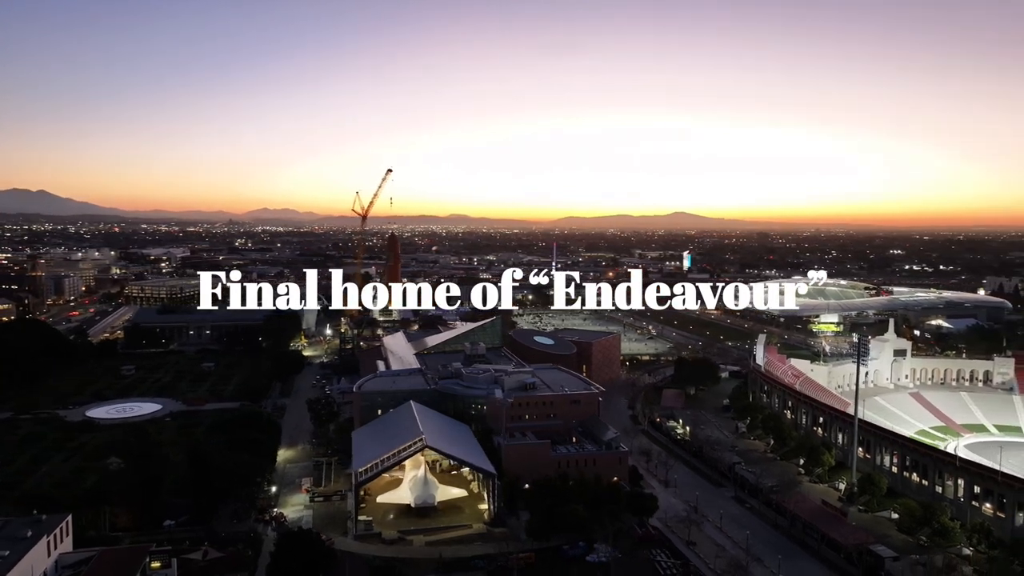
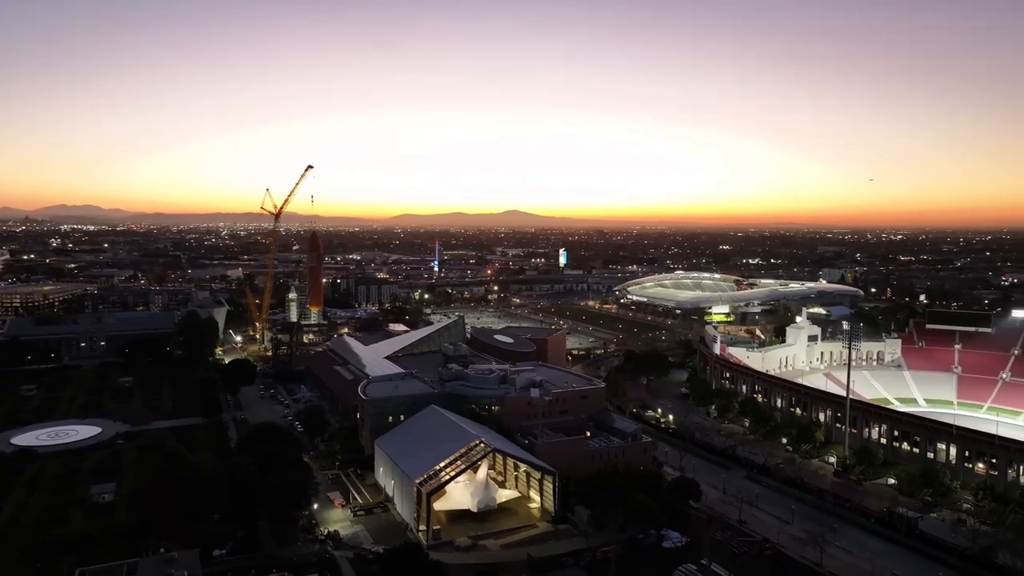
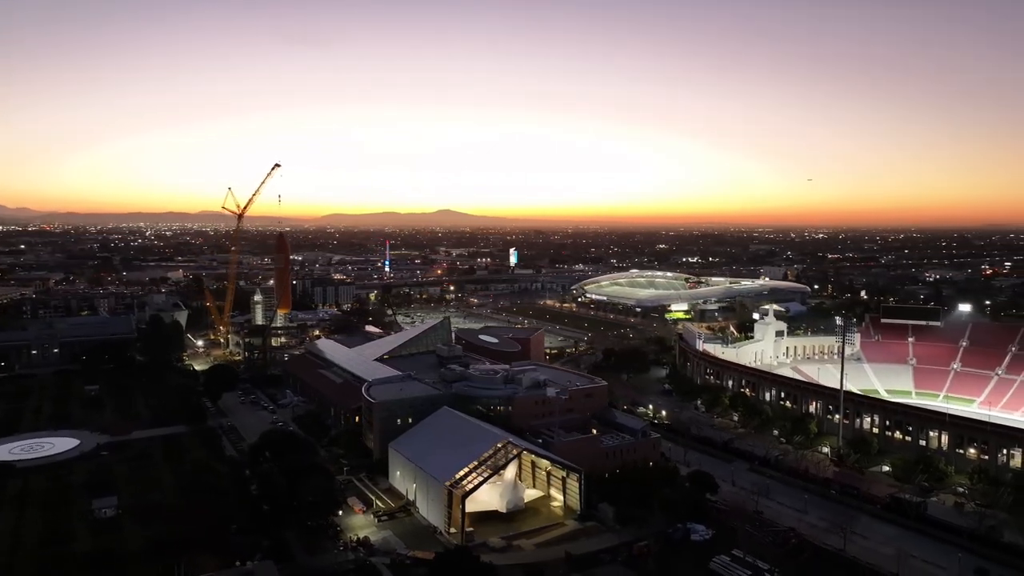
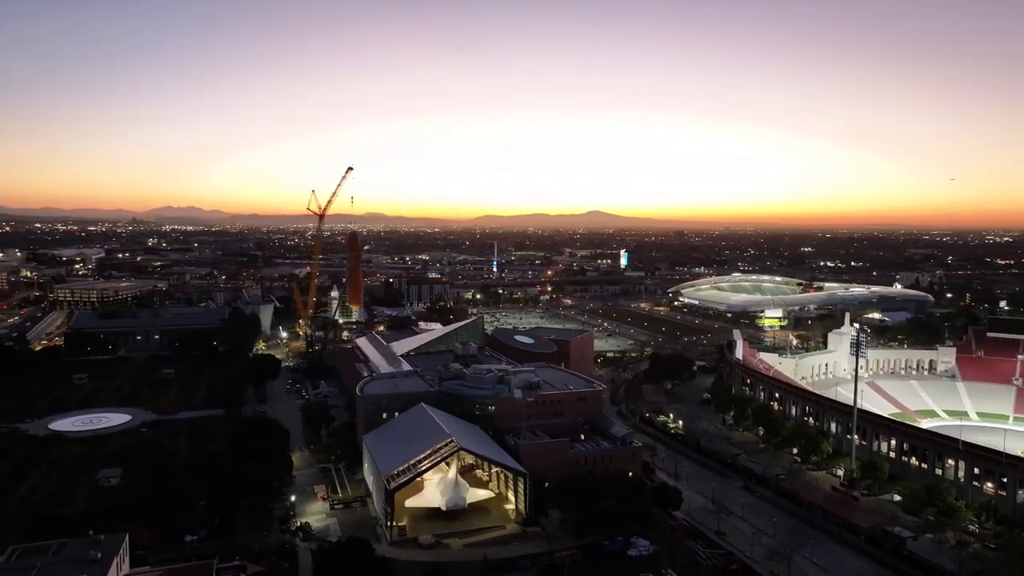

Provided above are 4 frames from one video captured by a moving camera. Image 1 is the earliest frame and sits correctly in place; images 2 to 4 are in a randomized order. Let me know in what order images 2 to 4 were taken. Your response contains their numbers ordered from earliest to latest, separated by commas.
4, 2, 3
